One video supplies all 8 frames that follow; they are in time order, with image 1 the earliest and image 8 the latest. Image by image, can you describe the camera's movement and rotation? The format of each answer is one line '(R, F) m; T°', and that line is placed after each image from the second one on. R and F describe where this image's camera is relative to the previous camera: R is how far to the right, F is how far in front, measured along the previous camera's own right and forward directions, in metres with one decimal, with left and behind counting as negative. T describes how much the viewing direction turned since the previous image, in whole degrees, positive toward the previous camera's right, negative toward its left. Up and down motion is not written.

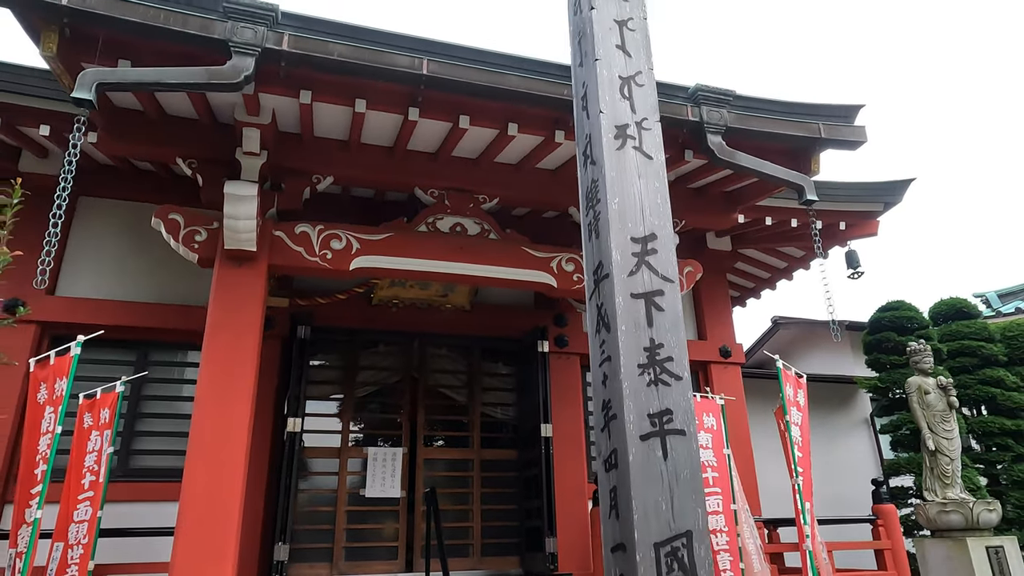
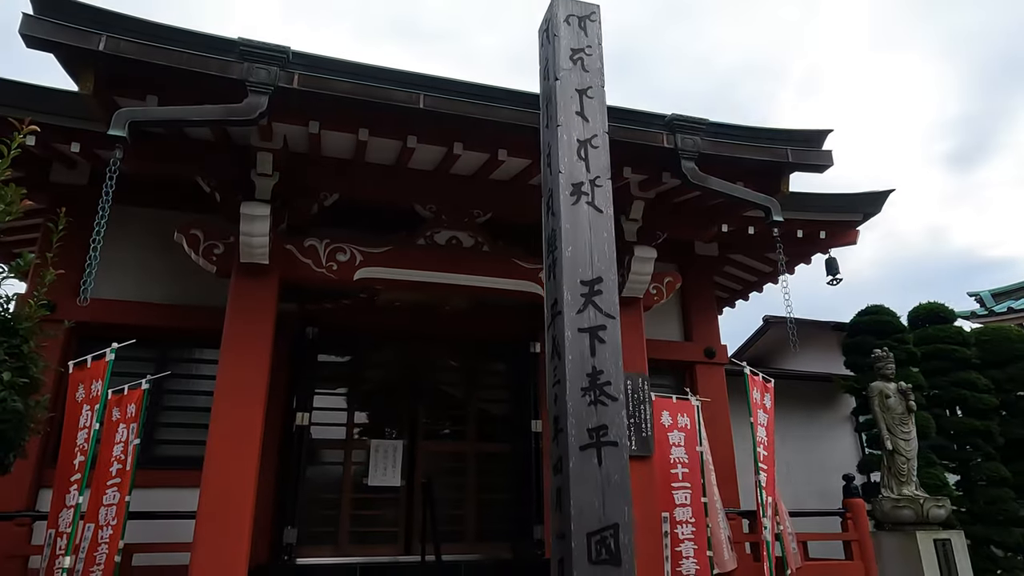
(+0.1, -0.4) m; -1°
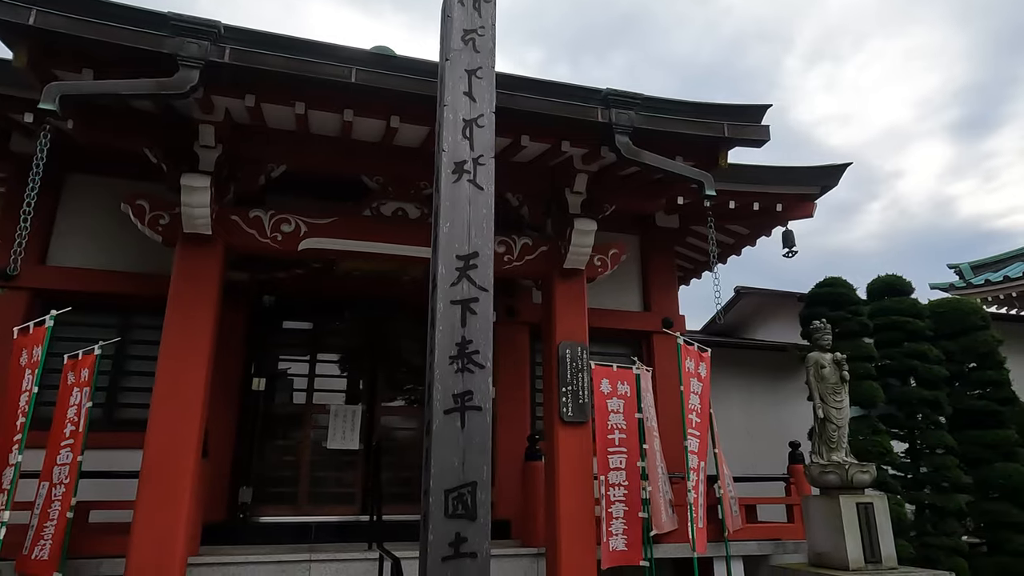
(+0.5, -0.1) m; 0°
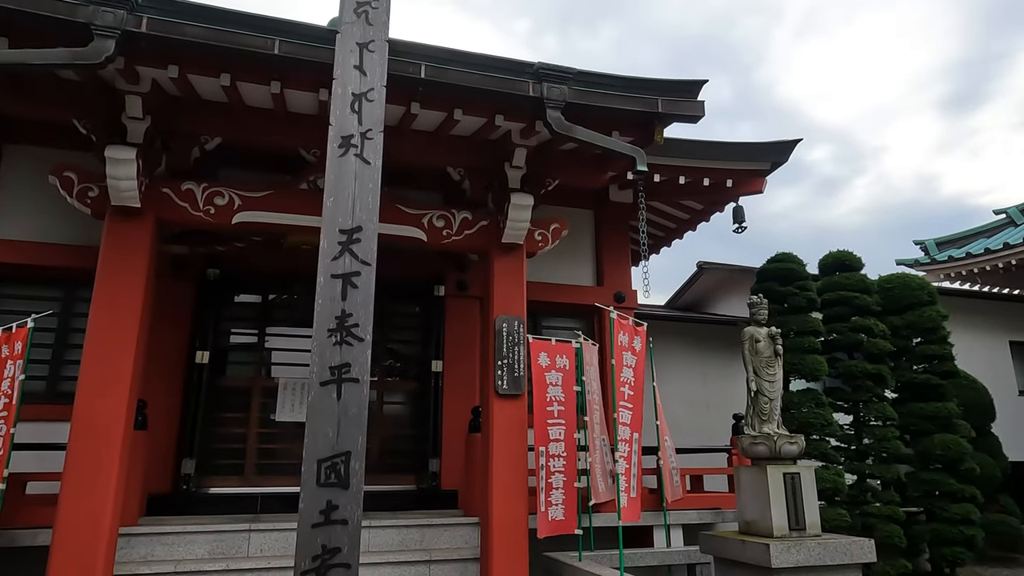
(+0.4, 0.0) m; +1°
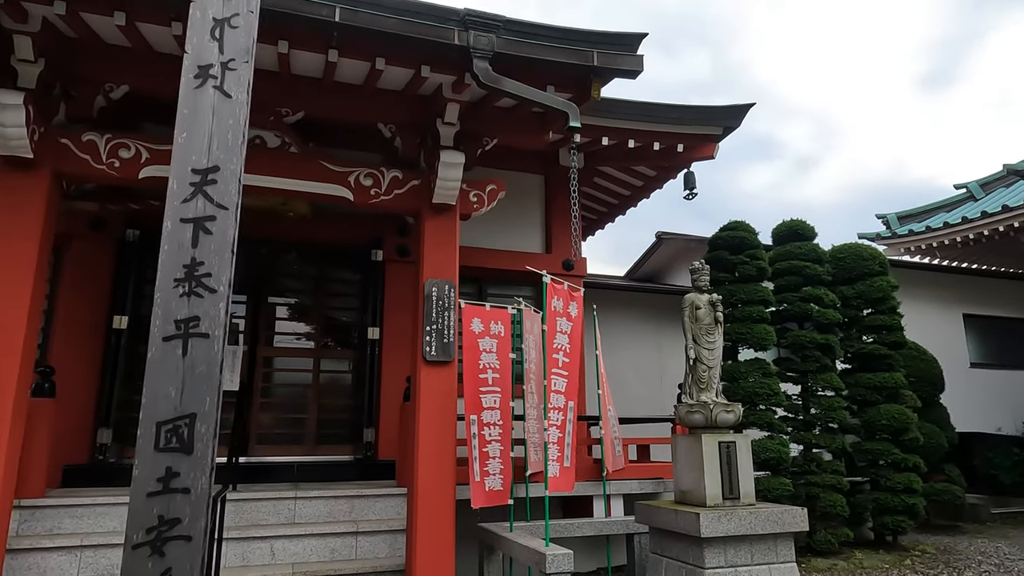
(+0.4, +0.2) m; +2°
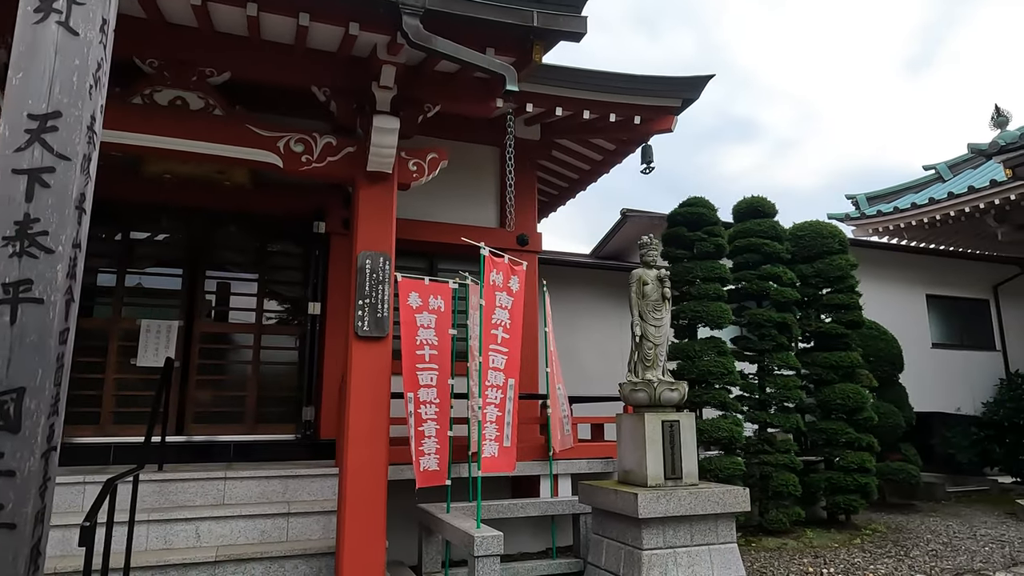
(+0.3, +0.2) m; +2°
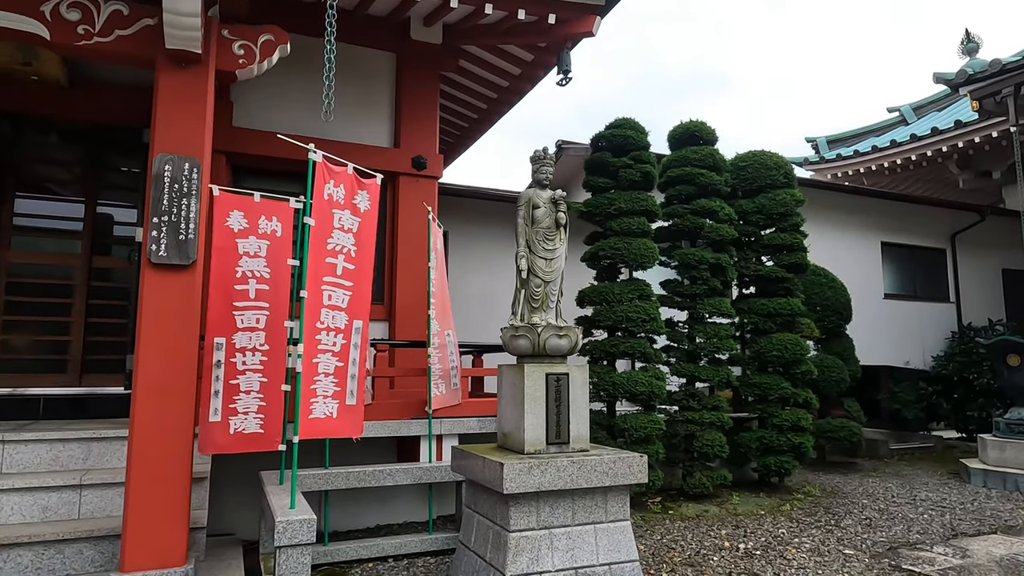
(+0.7, +1.0) m; +3°
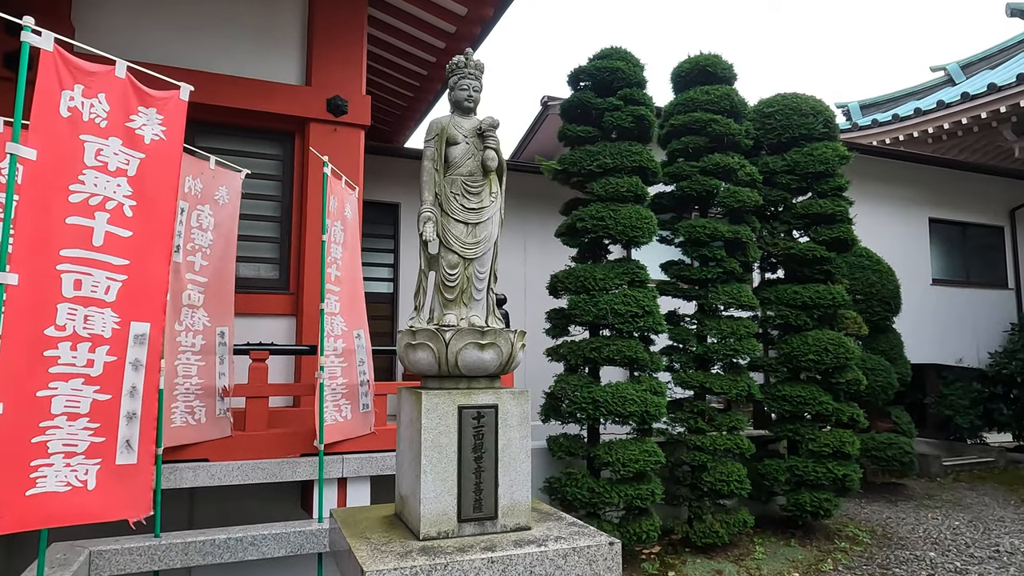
(+0.5, +1.6) m; -1°
